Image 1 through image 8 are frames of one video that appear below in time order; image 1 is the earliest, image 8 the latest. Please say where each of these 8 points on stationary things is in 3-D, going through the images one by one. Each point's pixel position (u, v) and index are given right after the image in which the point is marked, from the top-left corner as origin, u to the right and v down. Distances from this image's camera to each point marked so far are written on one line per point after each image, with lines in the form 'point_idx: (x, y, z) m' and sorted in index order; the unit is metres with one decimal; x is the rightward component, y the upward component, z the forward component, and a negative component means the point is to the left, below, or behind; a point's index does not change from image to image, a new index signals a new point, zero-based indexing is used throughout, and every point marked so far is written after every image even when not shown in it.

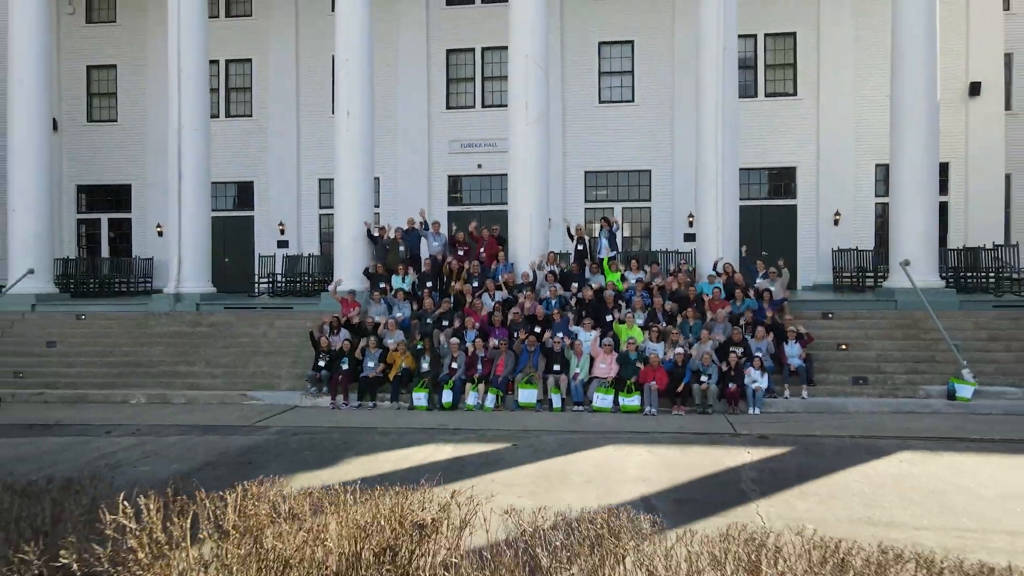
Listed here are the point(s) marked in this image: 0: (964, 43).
0: (+7.6, +4.1, +18.2) m
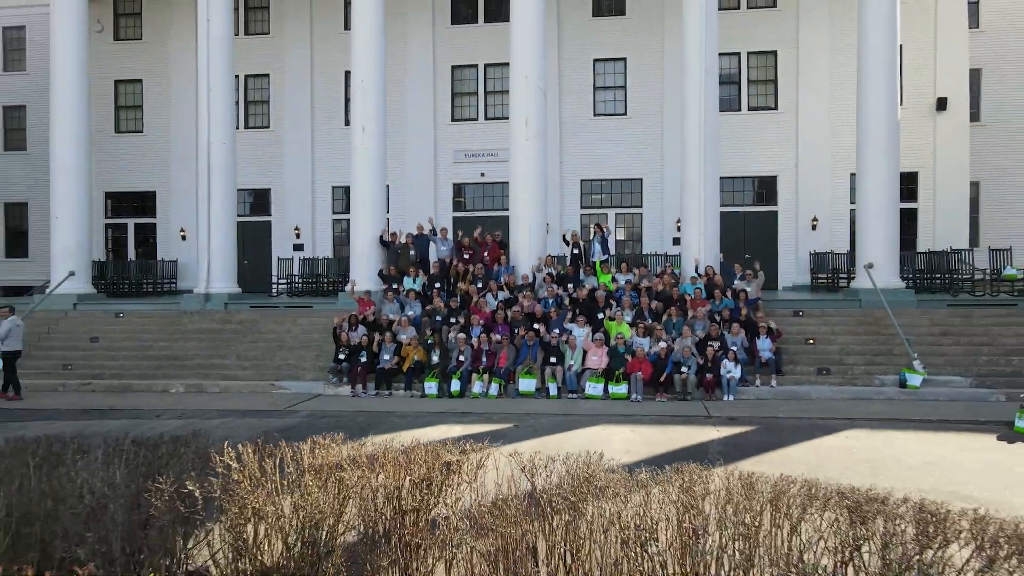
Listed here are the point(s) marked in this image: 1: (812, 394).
0: (+7.6, +4.1, +19.6) m
1: (+3.4, -1.2, +12.5) m
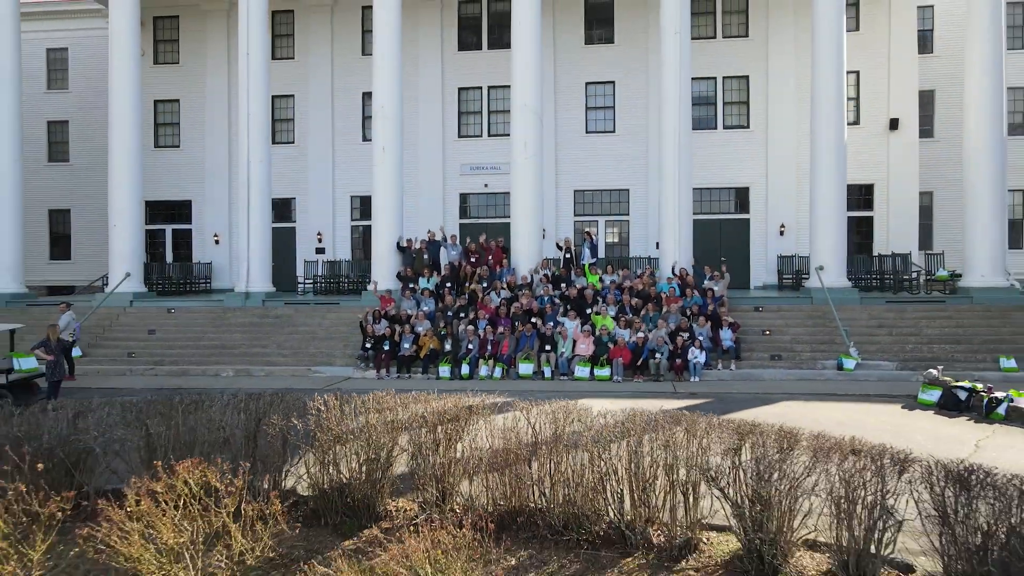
0: (+7.6, +4.1, +22.0) m
1: (+3.5, -1.2, +14.9) m
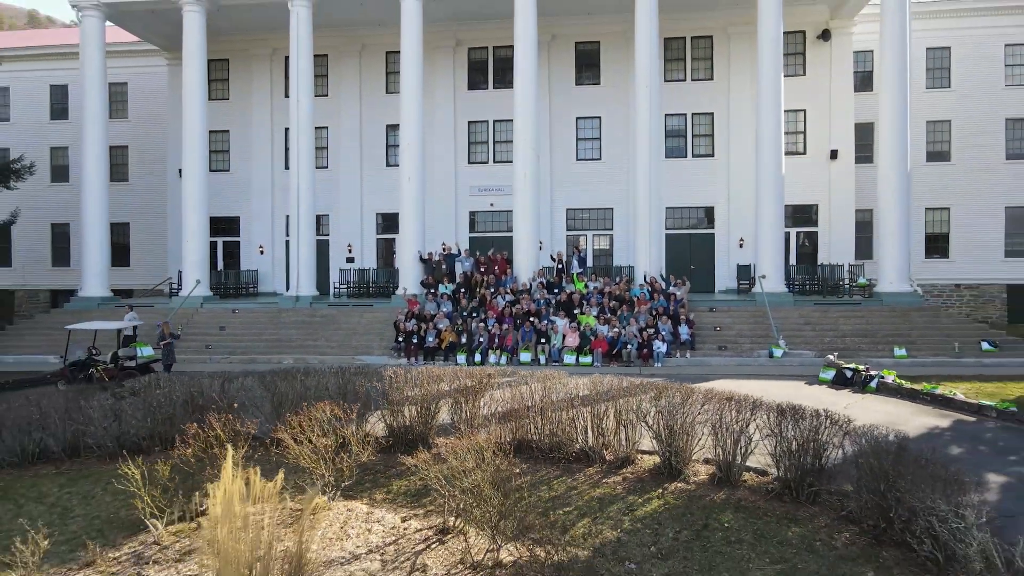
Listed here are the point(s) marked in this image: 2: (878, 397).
0: (+7.7, +4.1, +26.2) m
1: (+3.5, -1.3, +19.1) m
2: (+5.1, -1.5, +15.1) m
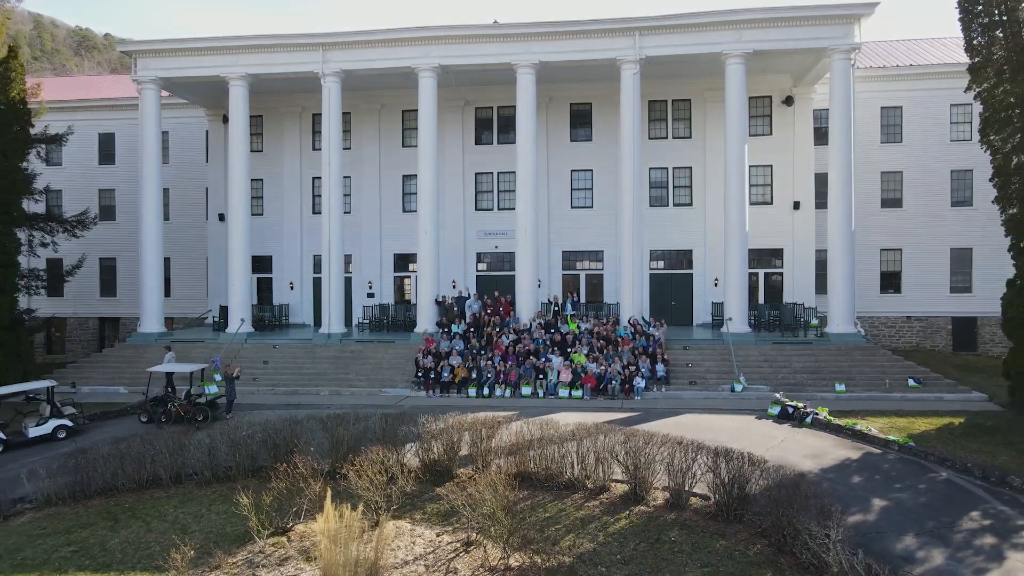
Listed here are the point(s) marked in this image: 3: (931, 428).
0: (+7.7, +3.1, +29.9) m
1: (+3.6, -2.2, +22.8) m
2: (+5.2, -2.5, +18.8) m
3: (+7.3, -2.5, +18.9) m
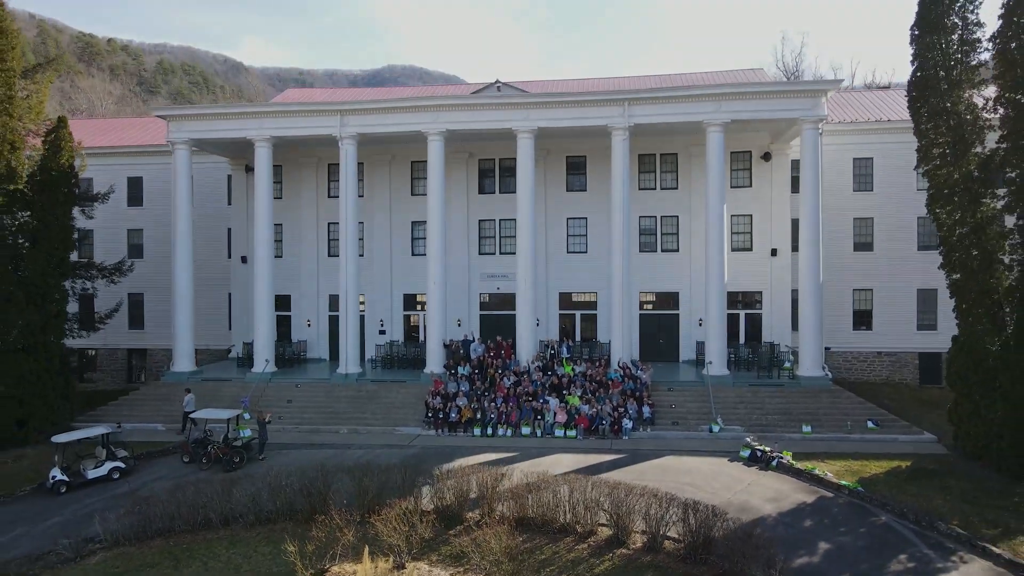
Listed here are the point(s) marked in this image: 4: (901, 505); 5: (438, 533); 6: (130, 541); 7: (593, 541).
0: (+7.7, +1.9, +32.5) m
1: (+3.6, -3.4, +25.4) m
2: (+5.2, -3.7, +21.4) m
3: (+7.3, -3.7, +21.6) m
4: (+6.9, -3.8, +19.1) m
5: (-1.2, -4.0, +17.7) m
6: (-6.4, -4.2, +18.0) m
7: (+1.3, -4.0, +17.1) m
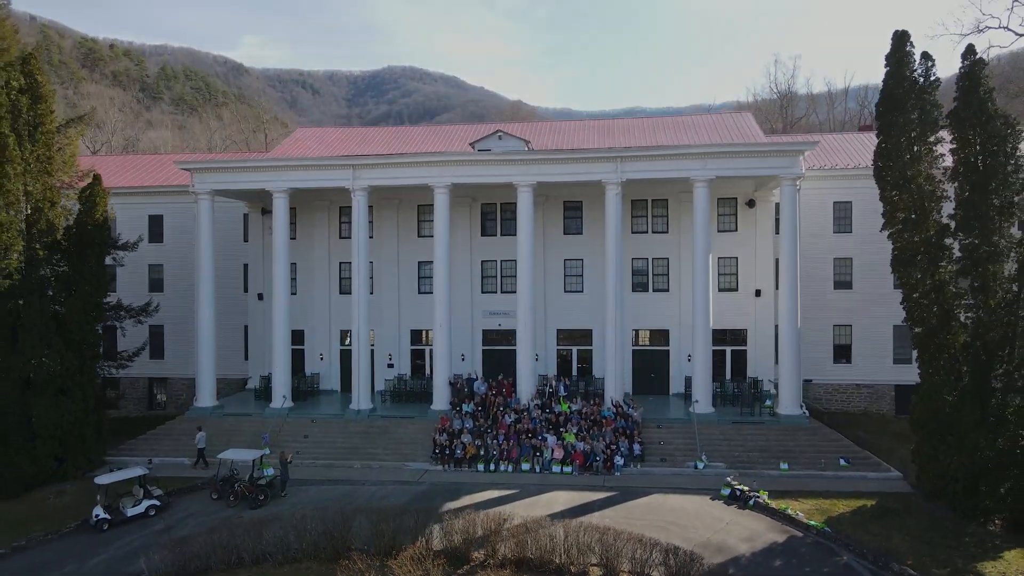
0: (+7.8, +0.7, +34.7) m
1: (+3.6, -4.7, +27.6) m
2: (+5.2, -4.9, +23.6) m
3: (+7.4, -4.9, +23.8) m
4: (+6.9, -5.1, +21.3) m
5: (-1.2, -5.2, +19.9) m
6: (-6.3, -5.4, +20.2) m
7: (+1.3, -5.2, +19.3) m
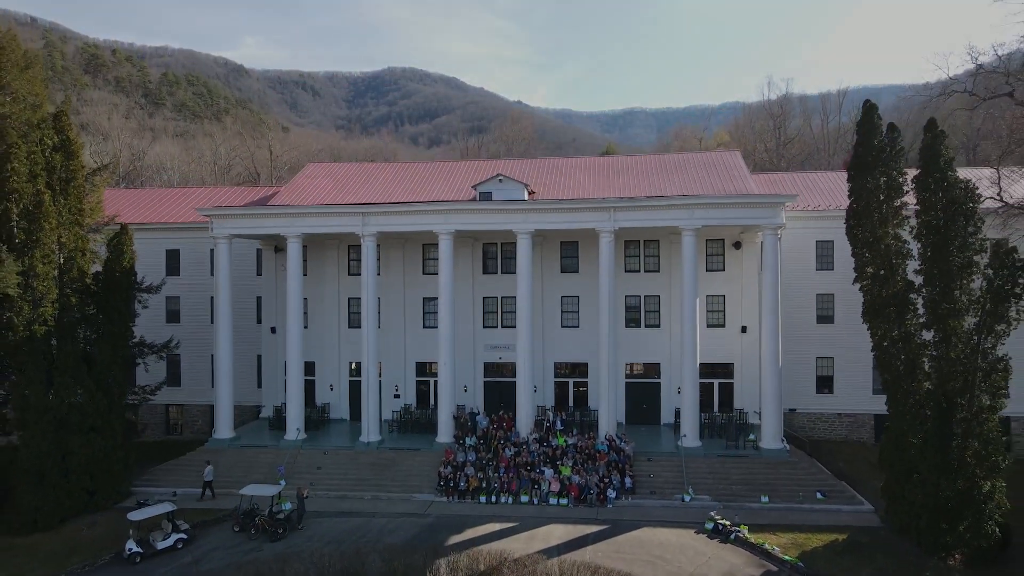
0: (+7.8, -0.6, +36.8) m
1: (+3.6, -5.9, +29.7) m
2: (+5.2, -6.2, +25.7) m
3: (+7.4, -6.1, +25.9) m
4: (+6.9, -6.3, +23.4) m
5: (-1.2, -6.5, +22.0) m
6: (-6.3, -6.7, +22.3) m
7: (+1.3, -6.5, +21.4) m
